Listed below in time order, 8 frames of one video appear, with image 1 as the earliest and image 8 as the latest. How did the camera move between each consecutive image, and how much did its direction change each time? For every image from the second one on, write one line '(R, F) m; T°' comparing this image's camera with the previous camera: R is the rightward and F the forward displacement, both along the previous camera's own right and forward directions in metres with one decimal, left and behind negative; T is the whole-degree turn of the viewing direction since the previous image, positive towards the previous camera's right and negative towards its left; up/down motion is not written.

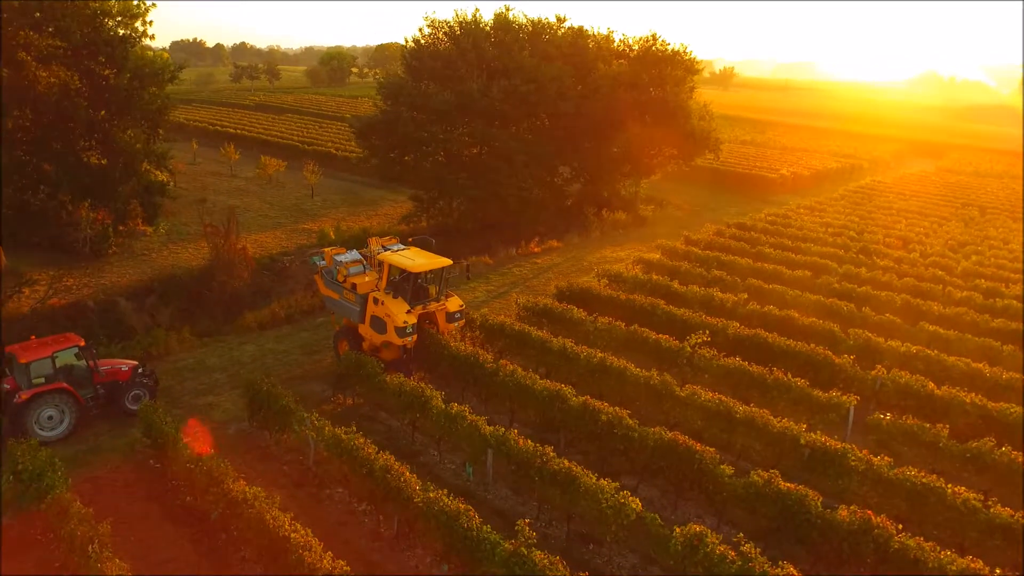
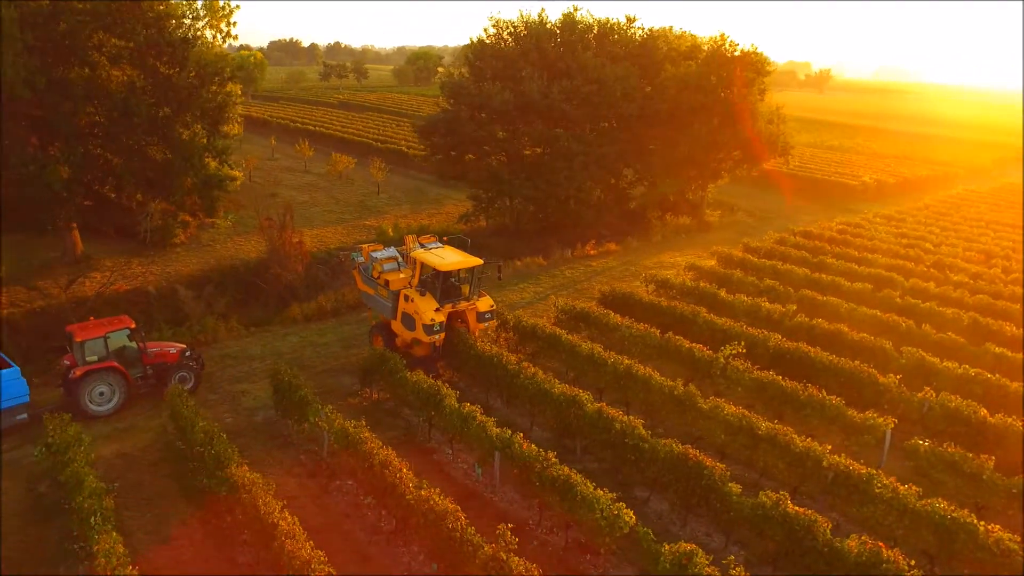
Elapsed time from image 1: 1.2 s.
(+1.1, +0.1) m; -7°
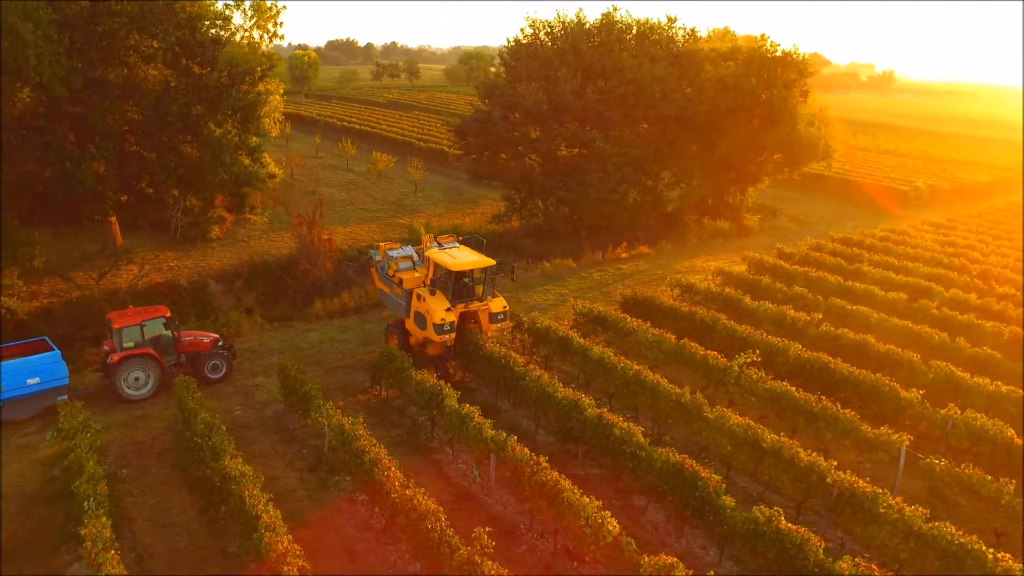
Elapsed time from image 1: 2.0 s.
(+0.9, +0.1) m; -4°
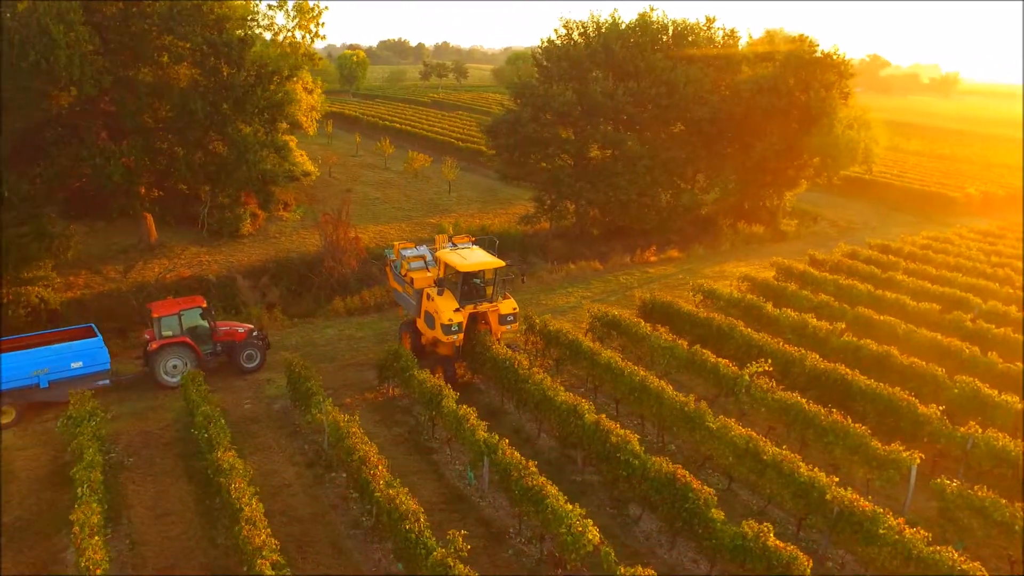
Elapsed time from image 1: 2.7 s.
(+0.8, +0.1) m; -4°
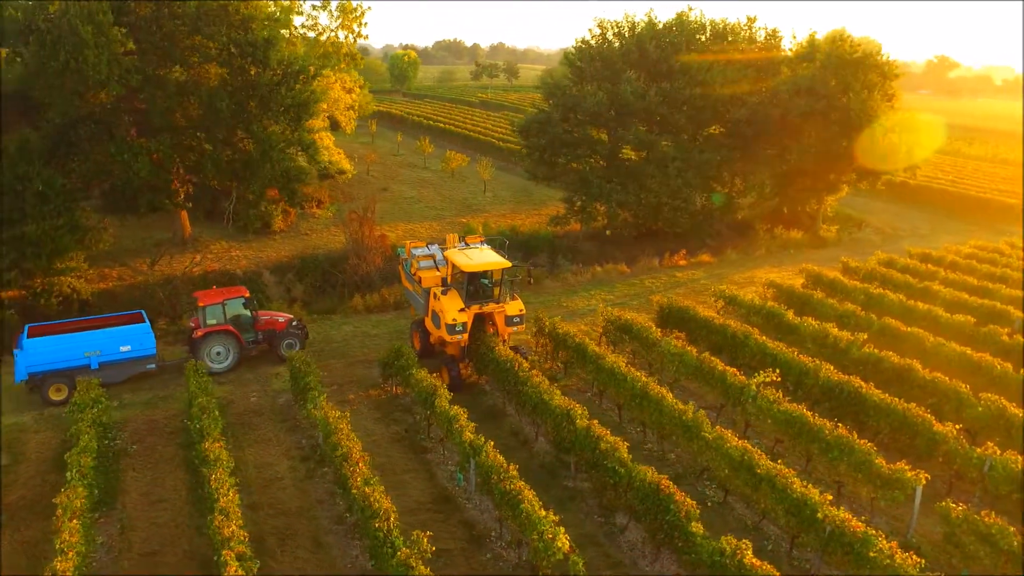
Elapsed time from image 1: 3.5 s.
(+1.0, +0.1) m; -4°
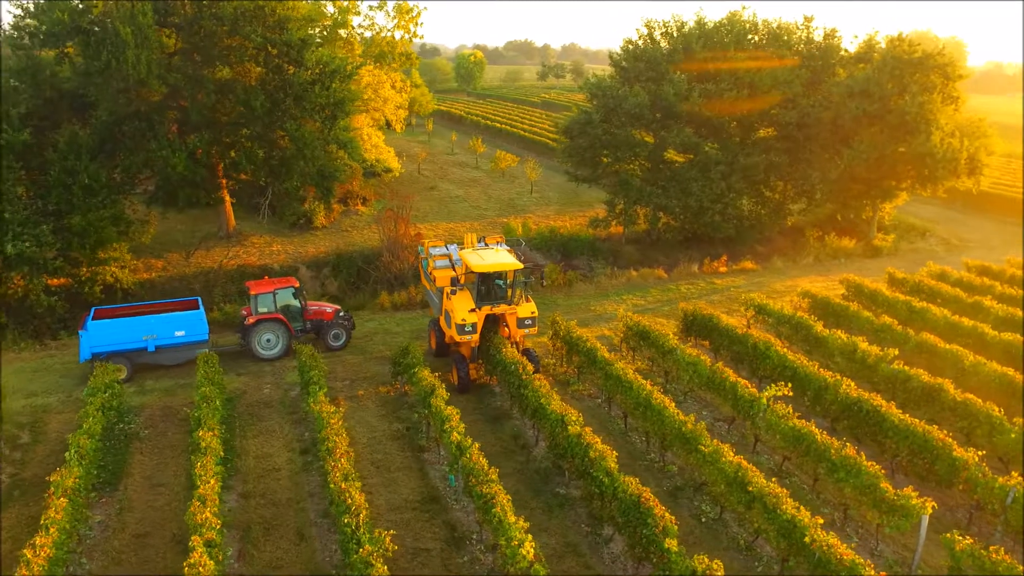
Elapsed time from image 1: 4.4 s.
(+1.2, +0.2) m; -6°
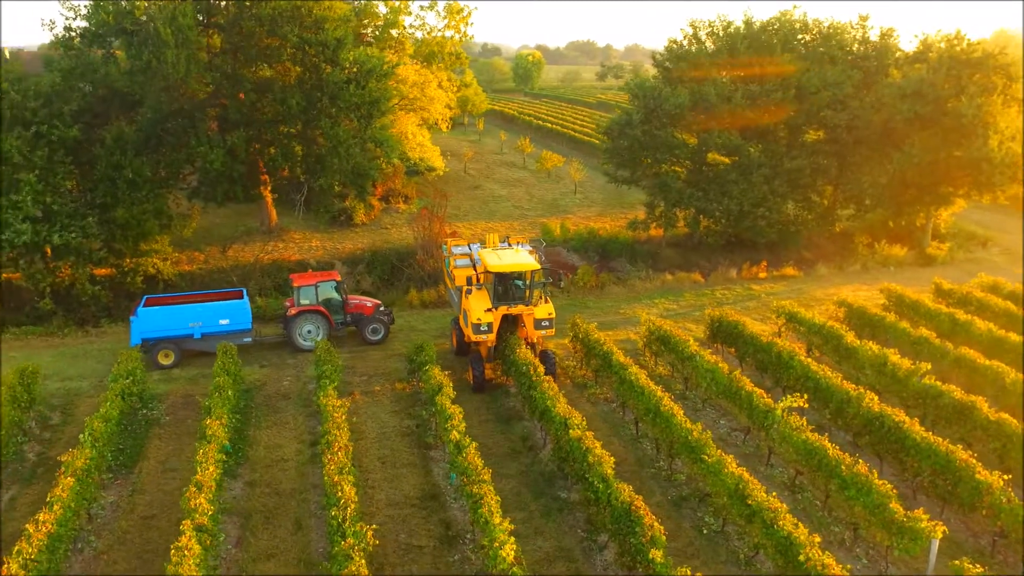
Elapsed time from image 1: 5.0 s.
(+0.9, +0.1) m; -5°
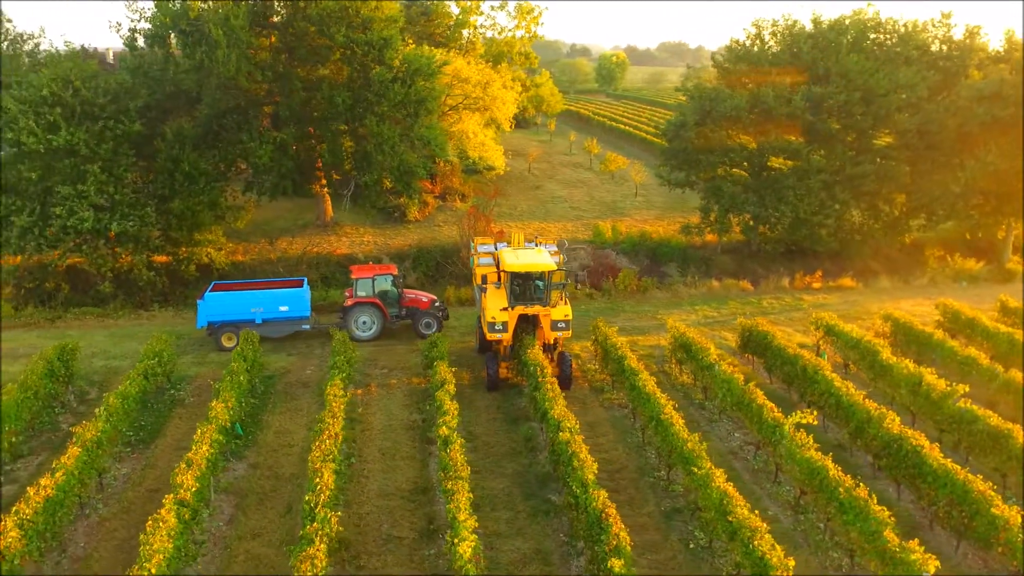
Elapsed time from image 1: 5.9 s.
(+1.5, +0.1) m; -7°
